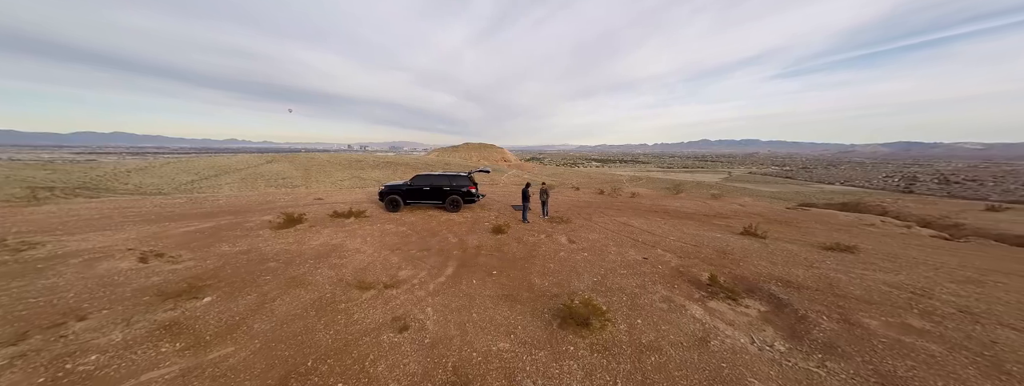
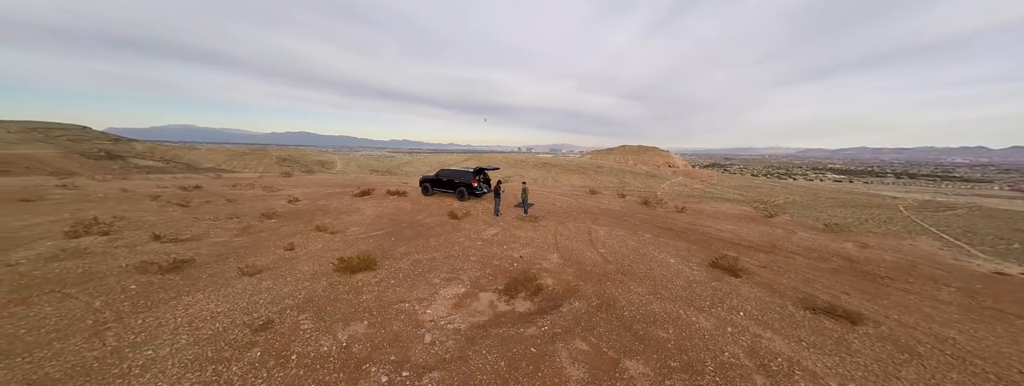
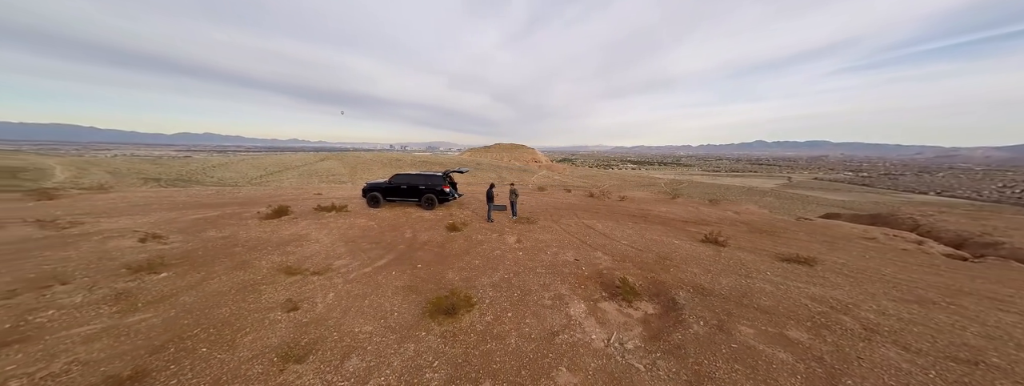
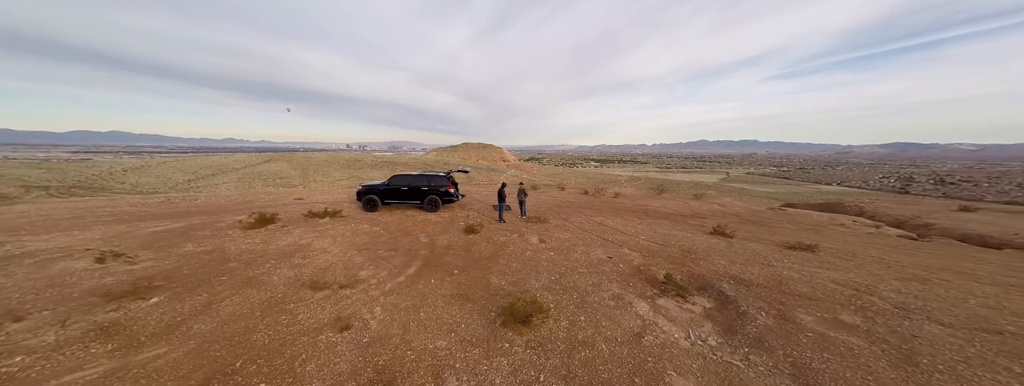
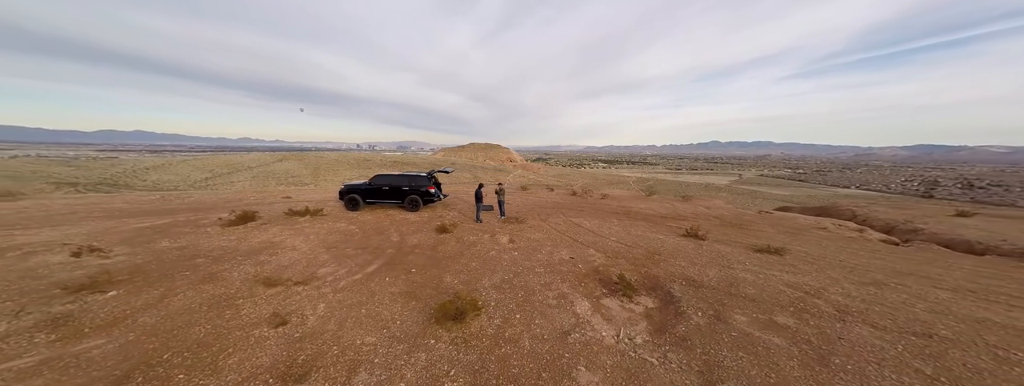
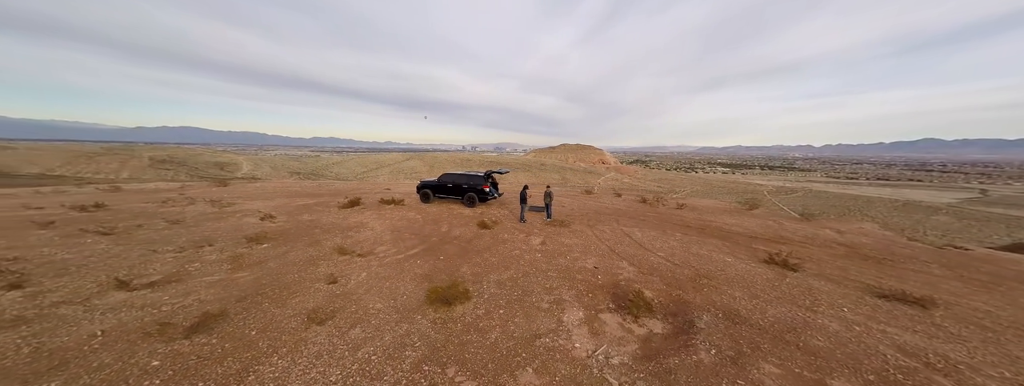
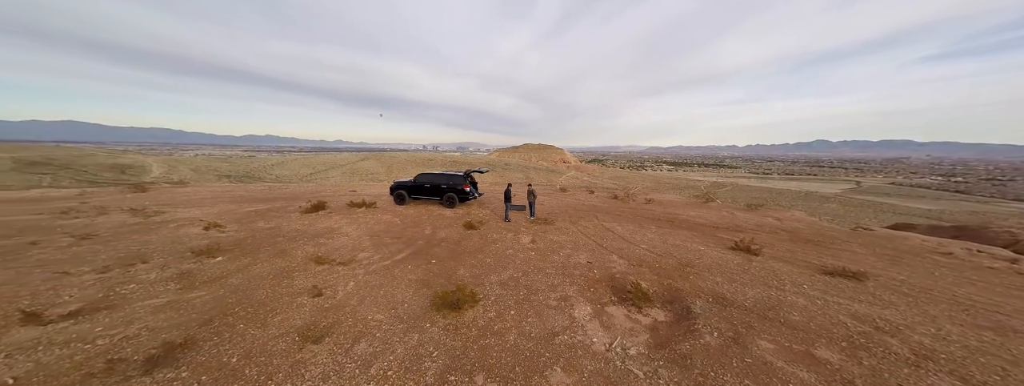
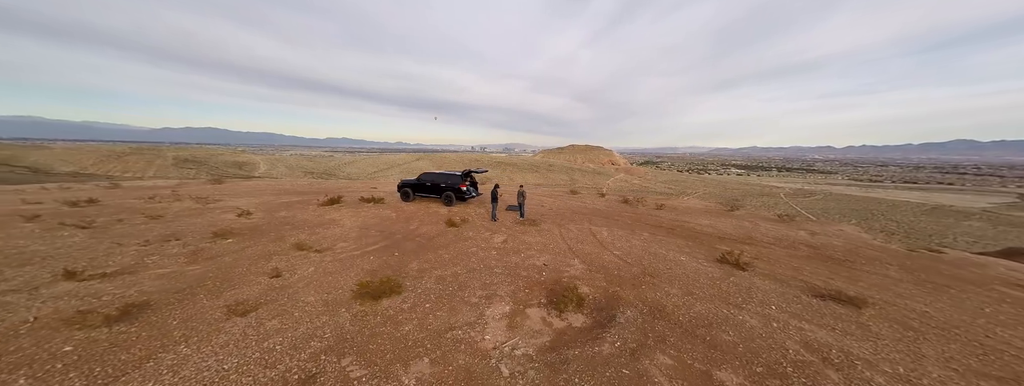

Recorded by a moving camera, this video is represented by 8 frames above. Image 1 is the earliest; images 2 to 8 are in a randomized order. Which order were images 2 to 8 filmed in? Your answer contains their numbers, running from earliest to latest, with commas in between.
4, 5, 3, 7, 6, 8, 2
